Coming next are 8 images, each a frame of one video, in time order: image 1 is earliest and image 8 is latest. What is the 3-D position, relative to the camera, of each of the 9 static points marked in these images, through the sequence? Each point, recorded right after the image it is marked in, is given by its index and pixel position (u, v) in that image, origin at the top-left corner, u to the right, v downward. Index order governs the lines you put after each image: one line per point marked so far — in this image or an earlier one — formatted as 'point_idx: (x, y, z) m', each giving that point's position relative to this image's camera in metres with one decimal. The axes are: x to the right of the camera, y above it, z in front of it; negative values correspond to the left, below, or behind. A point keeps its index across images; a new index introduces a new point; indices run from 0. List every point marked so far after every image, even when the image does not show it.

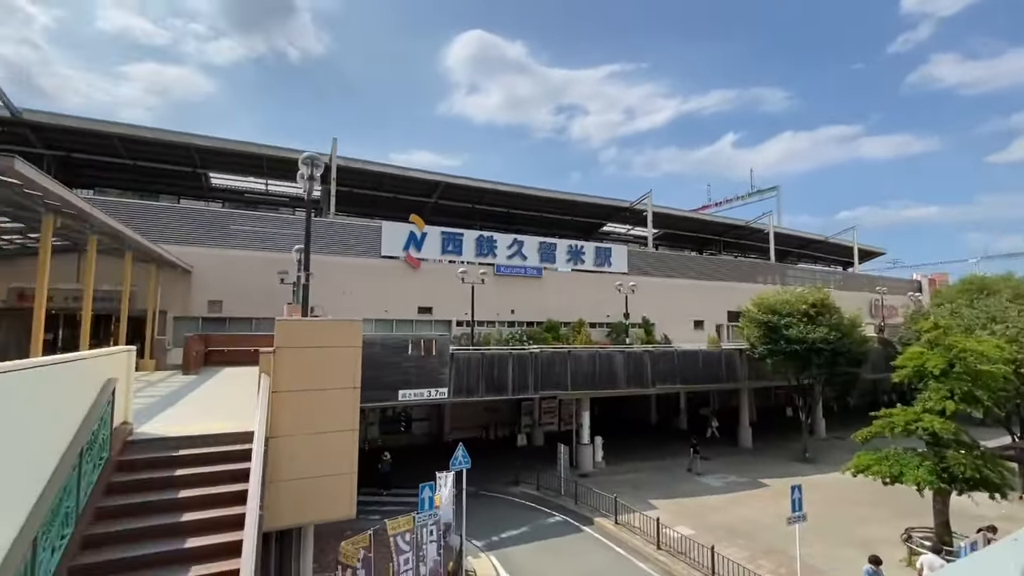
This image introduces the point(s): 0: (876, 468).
0: (+8.8, -4.4, +11.9) m
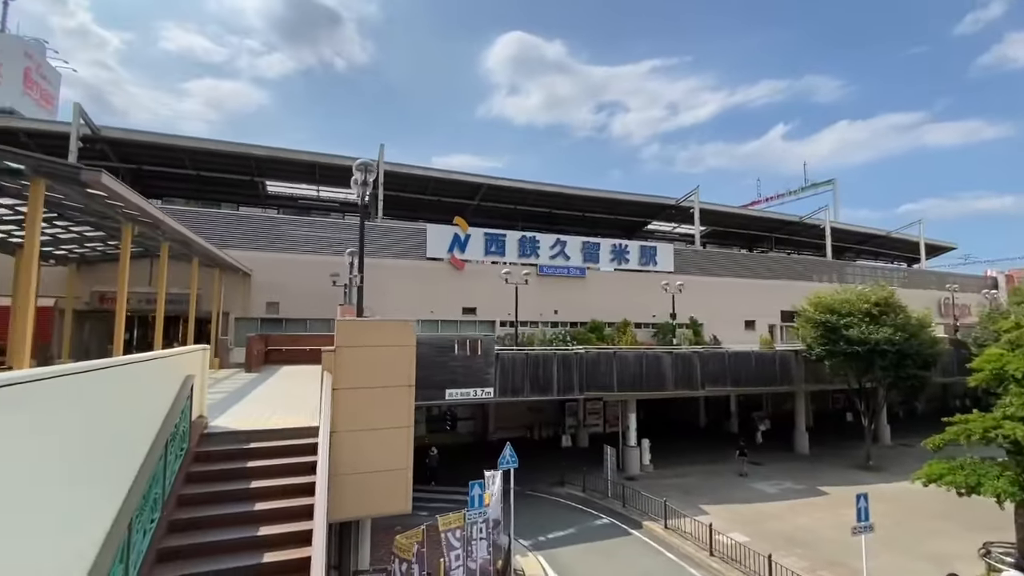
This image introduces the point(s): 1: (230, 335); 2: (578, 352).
0: (+10.0, -4.3, +11.1) m
1: (-11.2, -1.9, +19.4) m
2: (+2.4, -2.4, +17.8) m
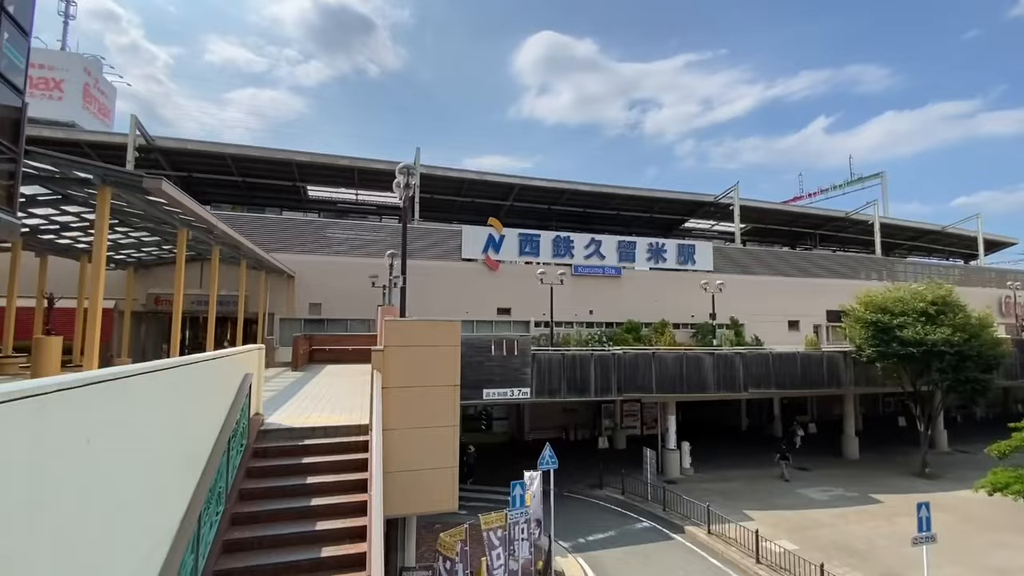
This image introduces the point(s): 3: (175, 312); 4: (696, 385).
0: (+10.9, -4.3, +10.4) m
1: (-9.8, -1.9, +20.1) m
2: (+3.7, -2.4, +17.6) m
3: (-8.6, -0.6, +12.4) m
4: (+6.9, -3.7, +18.5) m
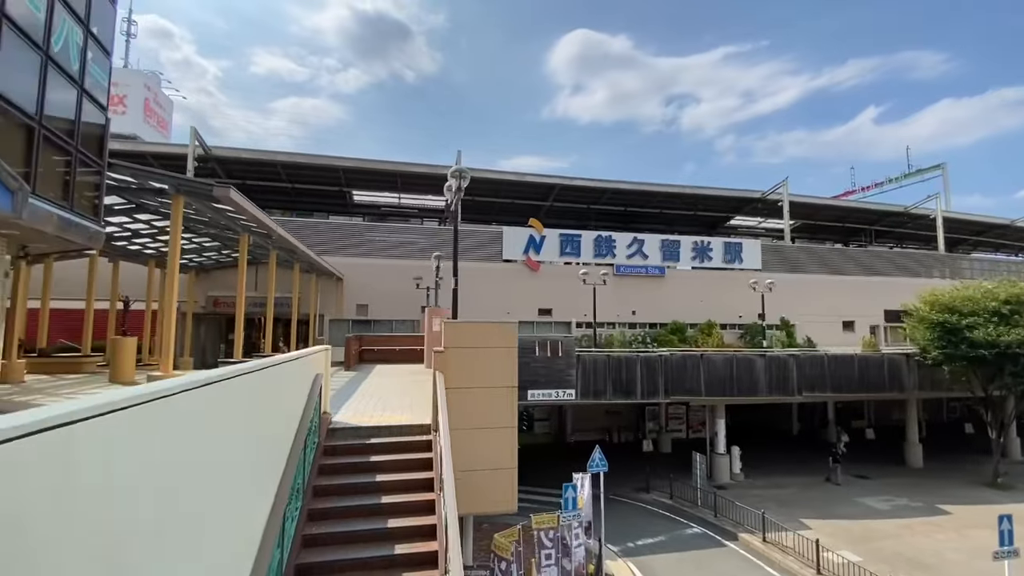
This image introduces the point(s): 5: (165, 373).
0: (+11.9, -4.2, +9.6) m
1: (-8.0, -2.0, +20.7) m
2: (+5.3, -2.4, +17.3) m
3: (-7.3, -0.7, +13.0) m
4: (+8.6, -3.6, +17.9) m
5: (-5.8, -1.4, +8.2) m
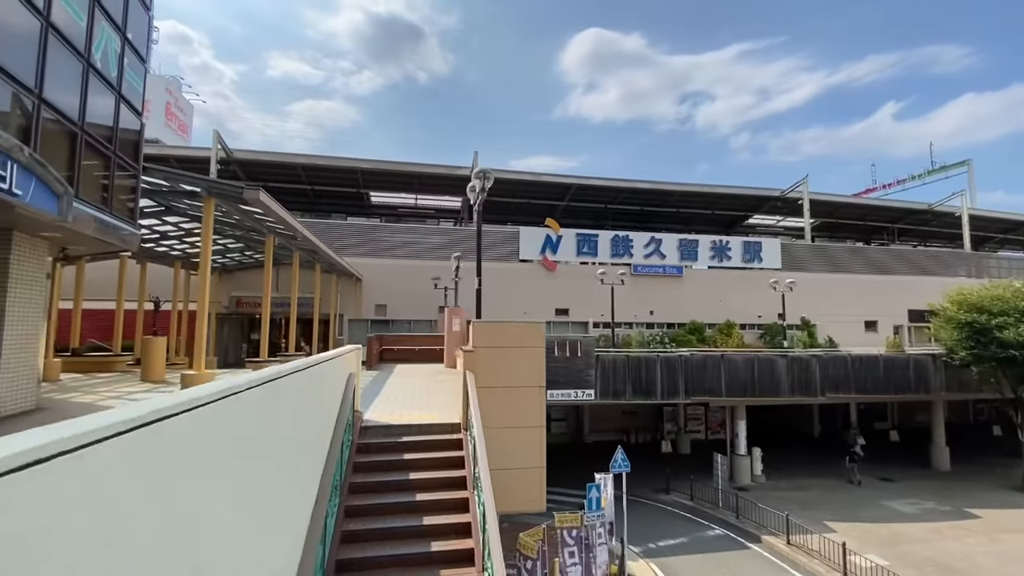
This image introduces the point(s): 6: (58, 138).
0: (+12.4, -4.2, +9.3) m
1: (-7.2, -2.1, +20.9) m
2: (+6.0, -2.4, +17.2) m
3: (-6.8, -0.7, +13.2) m
4: (+9.3, -3.6, +17.7) m
5: (-5.4, -1.4, +8.4) m
6: (-5.6, +1.8, +6.0) m
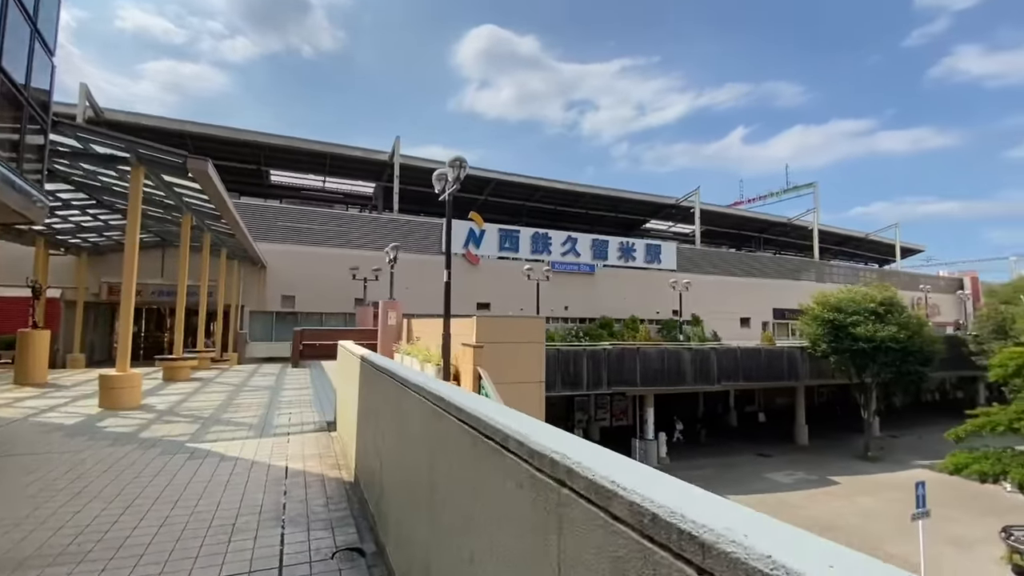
0: (+11.4, -4.3, +11.9) m
1: (-10.2, -1.6, +18.9) m
2: (+3.5, -2.3, +18.1) m
3: (-8.0, -0.4, +11.4) m
4: (+6.5, -3.6, +19.4) m
5: (-5.6, -1.2, +7.0) m
6: (-5.2, +2.0, +4.6) m
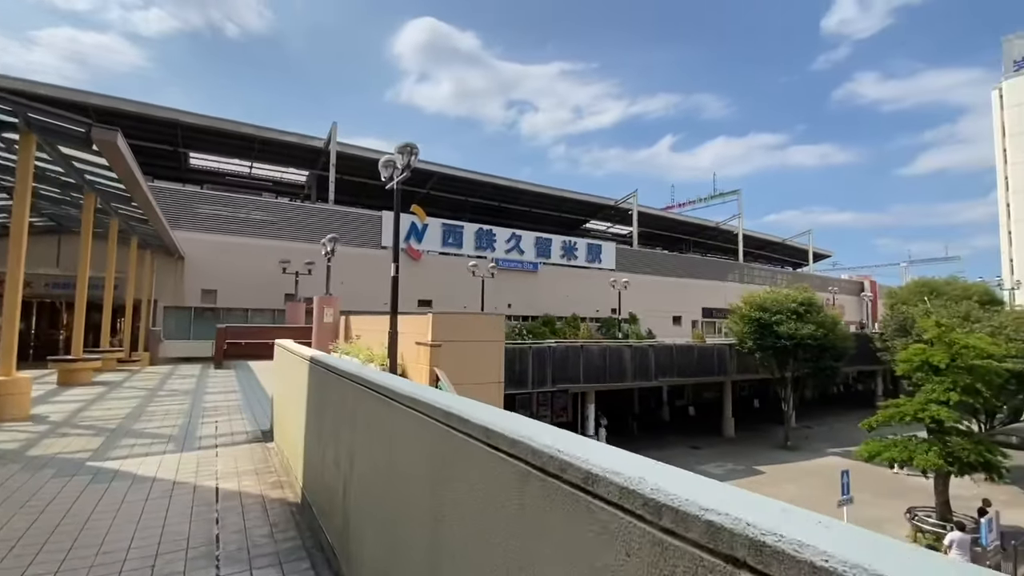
0: (+10.0, -4.4, +12.9) m
1: (-12.3, -1.3, +17.1) m
2: (+1.4, -2.2, +18.1) m
3: (-9.1, -0.2, +10.0) m
4: (+4.3, -3.5, +19.8) m
5: (-6.2, -1.1, +5.9) m
6: (-5.4, +2.1, +3.6) m
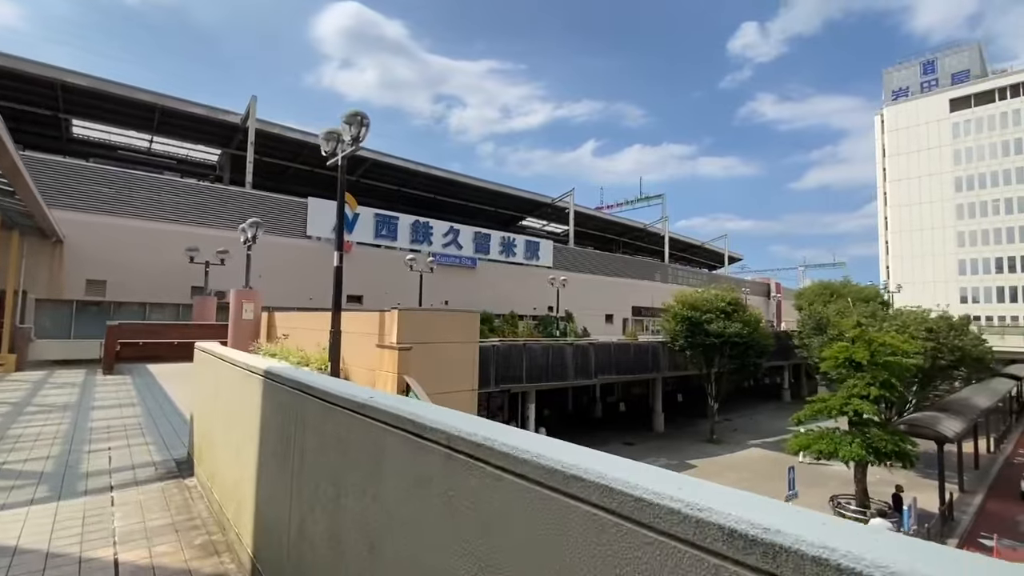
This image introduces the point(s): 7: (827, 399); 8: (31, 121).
0: (+8.6, -4.4, +13.6) m
1: (-14.0, -1.0, +14.3) m
2: (-0.7, -2.1, +17.4) m
3: (-9.9, 0.0, +7.7) m
4: (+1.9, -3.4, +19.4) m
5: (-6.3, -0.9, +4.2) m
6: (-5.1, +2.3, +2.0) m
7: (+9.7, -3.4, +14.9) m
8: (-18.9, +6.5, +19.2) m
